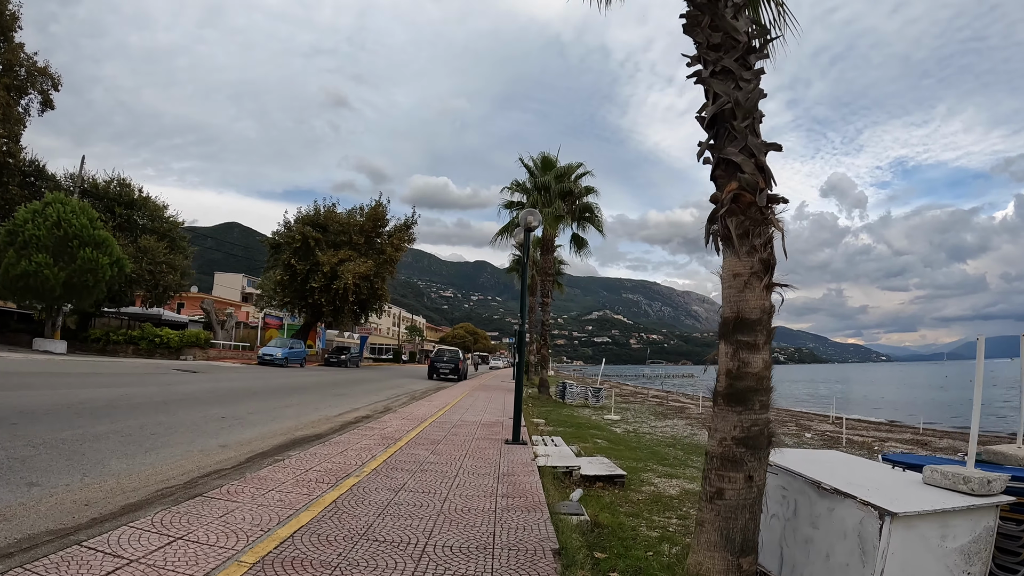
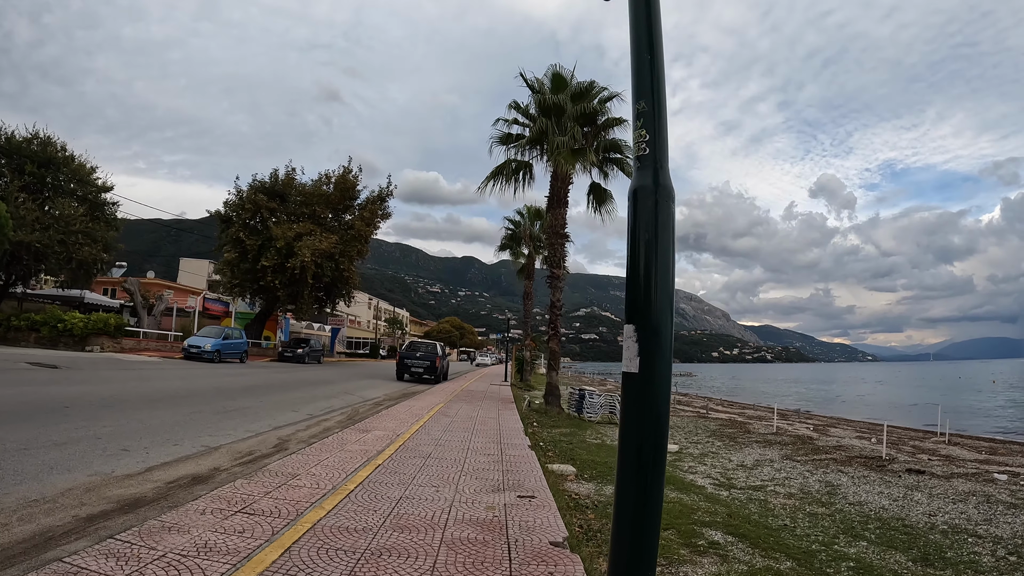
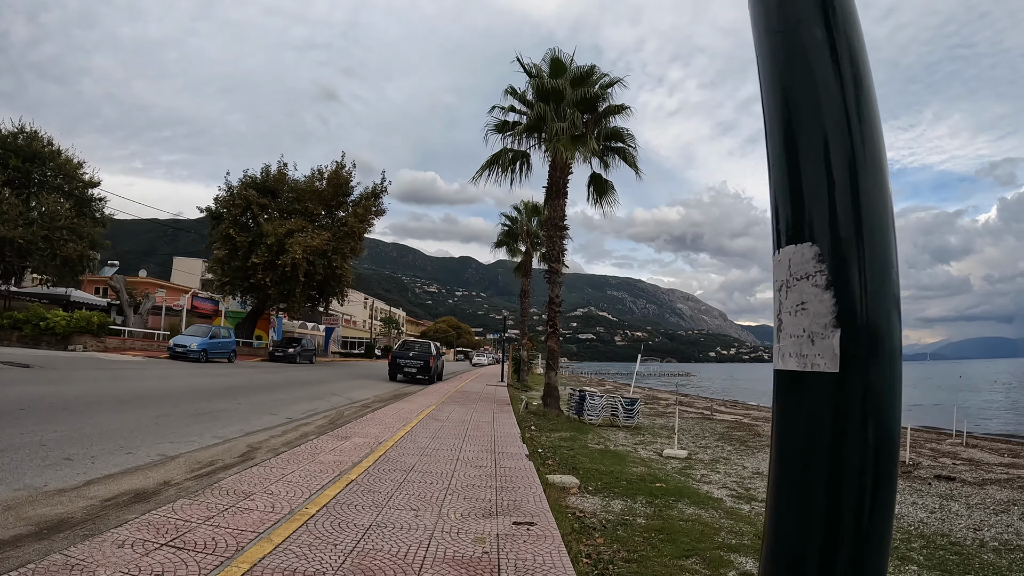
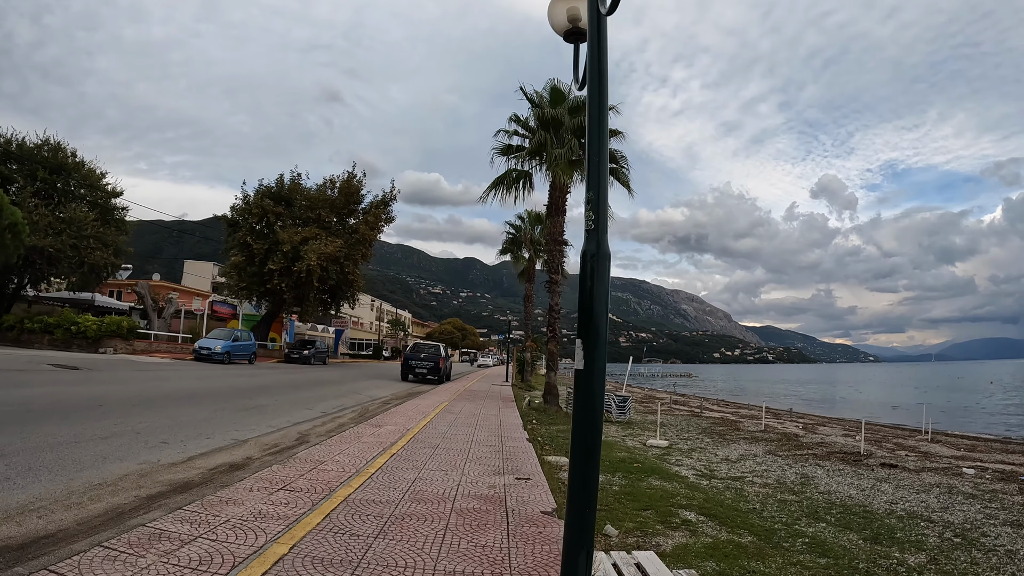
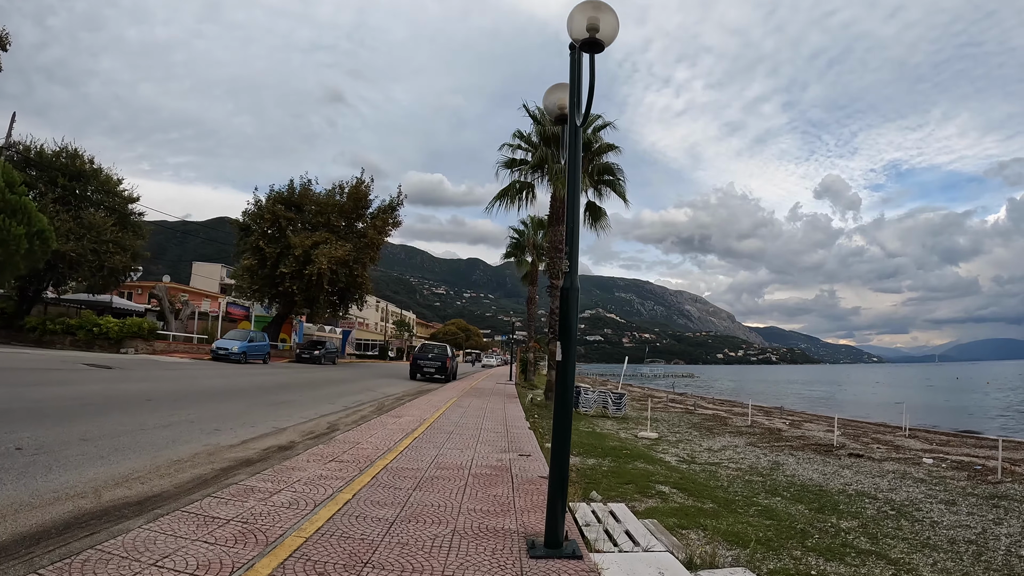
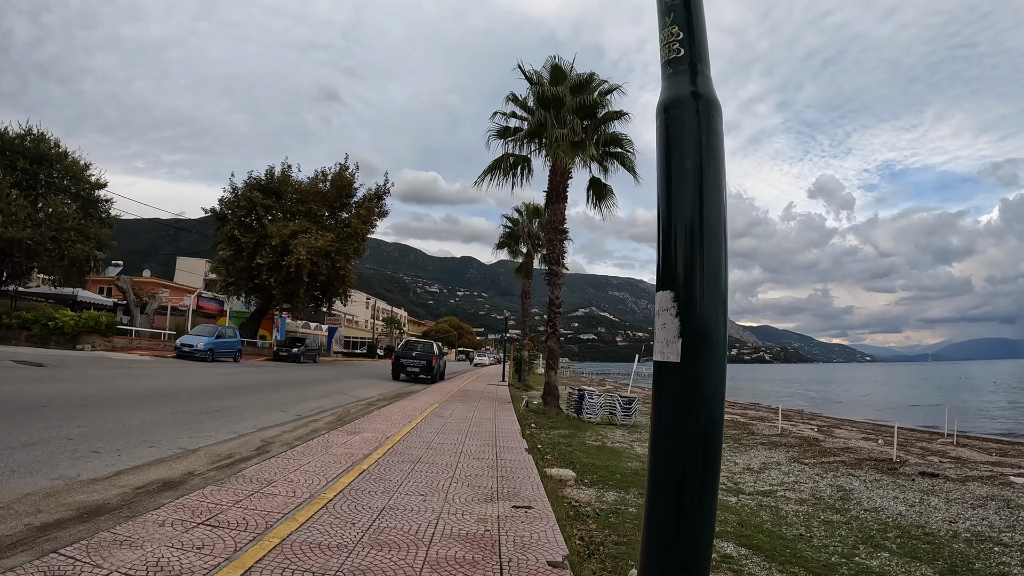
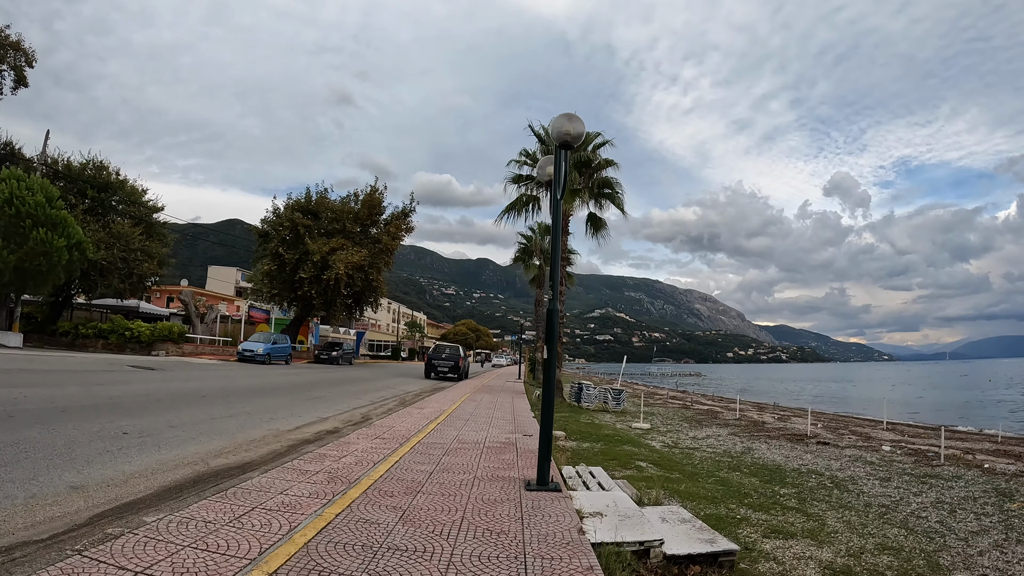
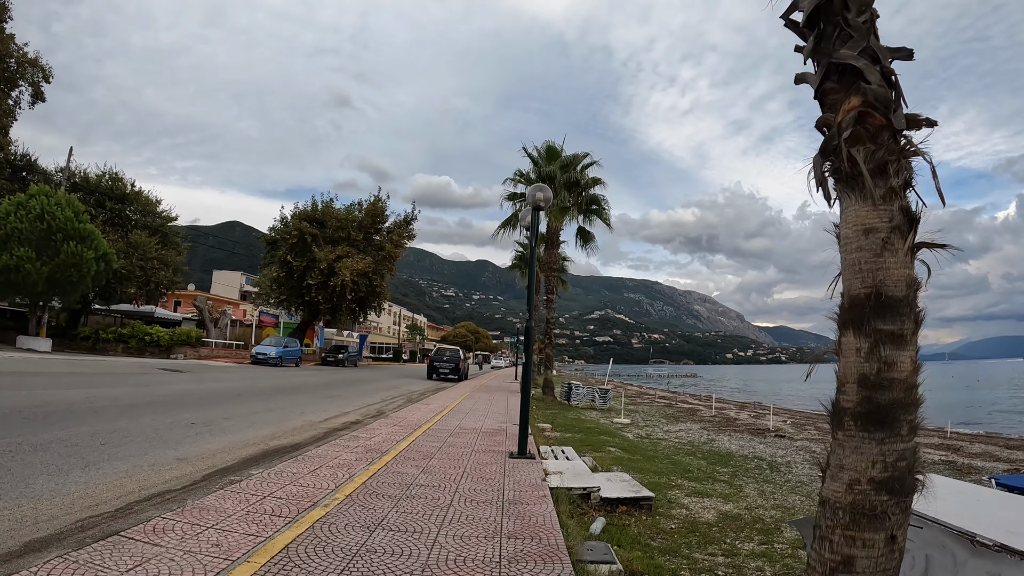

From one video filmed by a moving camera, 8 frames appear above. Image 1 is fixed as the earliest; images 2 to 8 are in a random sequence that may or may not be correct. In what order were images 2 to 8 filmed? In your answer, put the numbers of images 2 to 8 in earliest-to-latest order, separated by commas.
8, 7, 5, 4, 2, 6, 3
